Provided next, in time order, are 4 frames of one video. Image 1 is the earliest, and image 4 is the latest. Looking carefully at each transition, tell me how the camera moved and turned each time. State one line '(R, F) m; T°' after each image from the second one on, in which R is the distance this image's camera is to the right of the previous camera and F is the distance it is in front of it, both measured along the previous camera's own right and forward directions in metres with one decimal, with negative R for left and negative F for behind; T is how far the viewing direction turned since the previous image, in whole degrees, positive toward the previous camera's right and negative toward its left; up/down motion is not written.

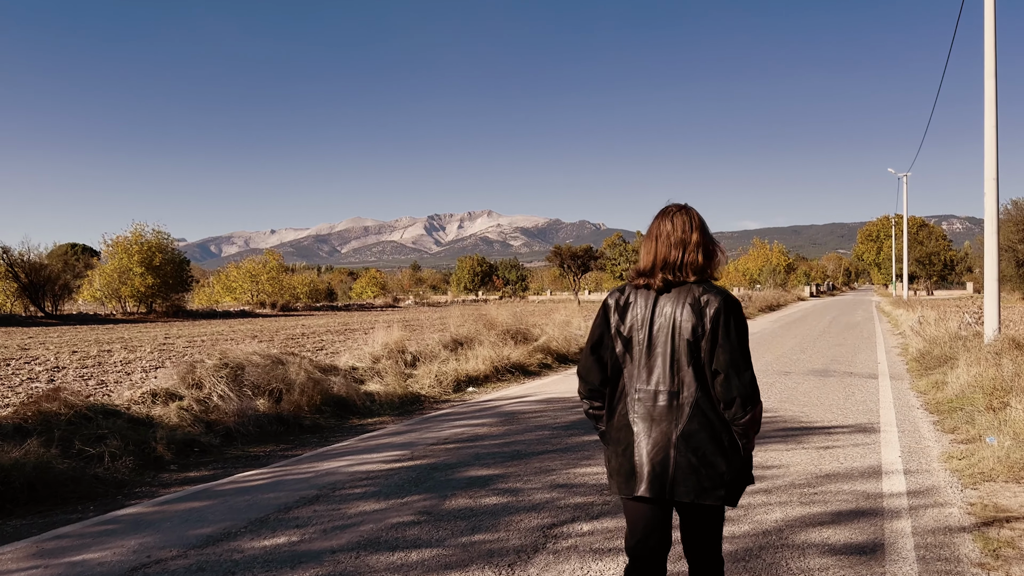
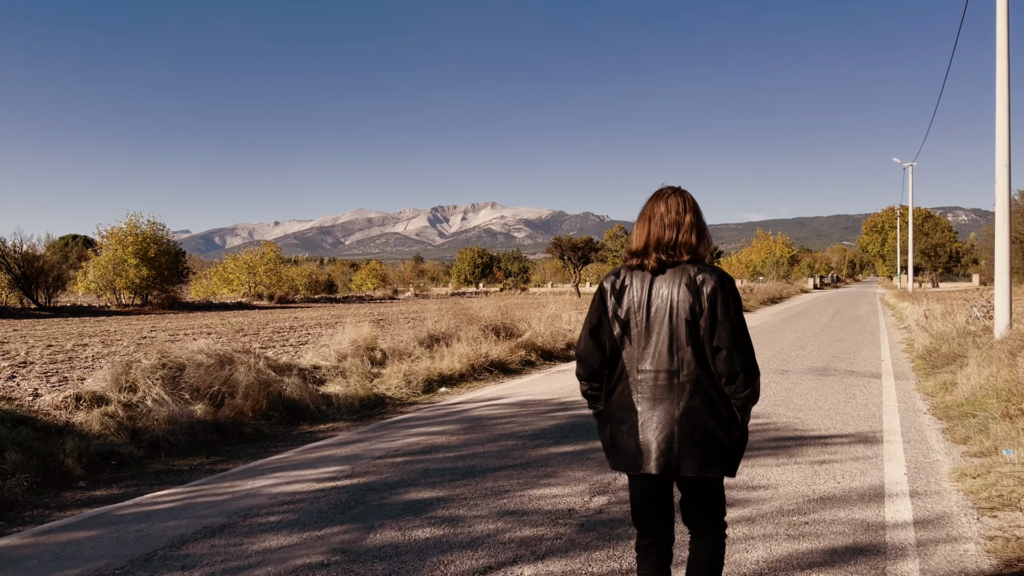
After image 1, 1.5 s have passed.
(+0.4, +0.7) m; 0°
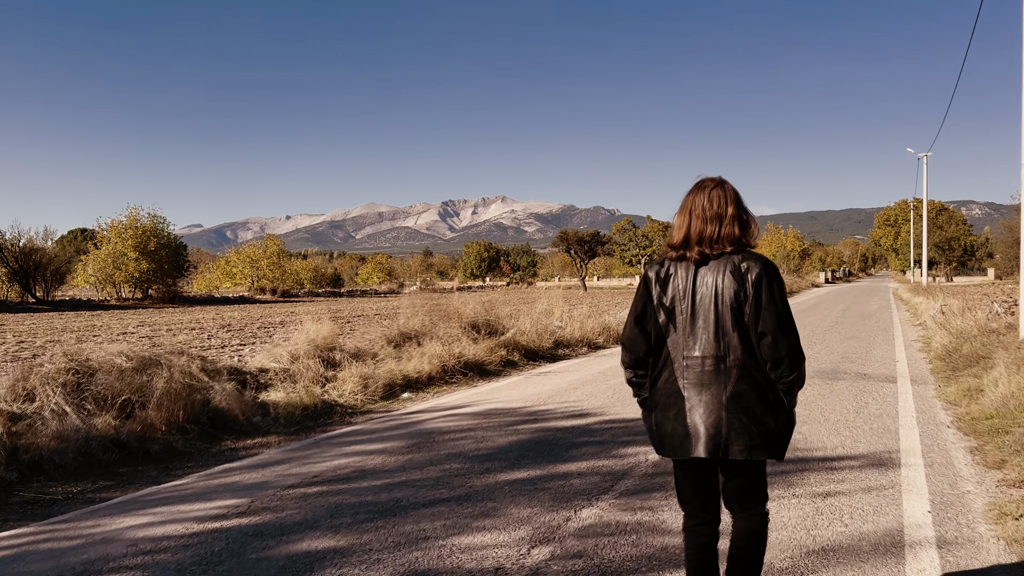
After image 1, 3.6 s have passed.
(+0.6, +1.0) m; -1°
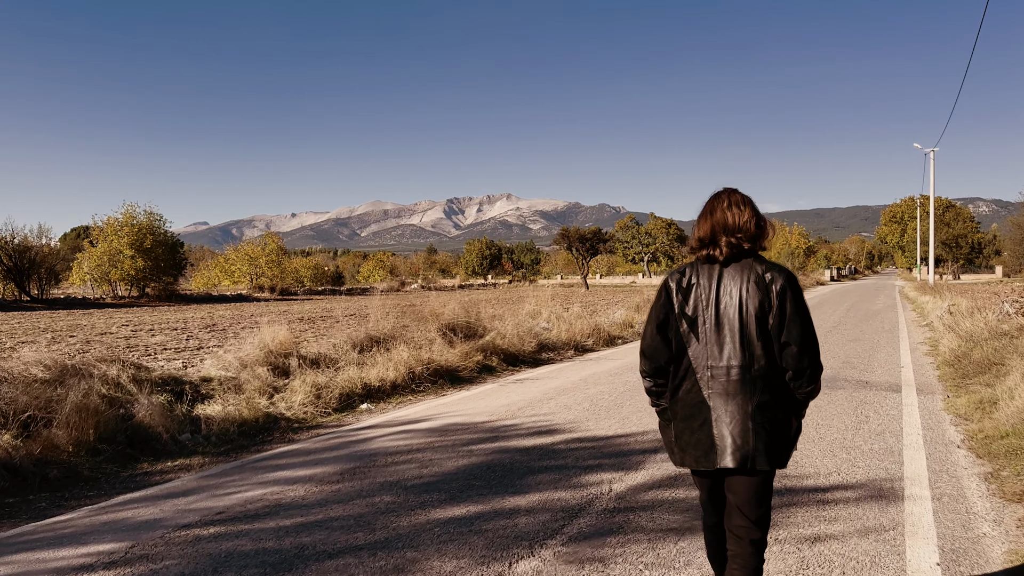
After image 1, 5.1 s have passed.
(+0.5, +0.7) m; 0°
